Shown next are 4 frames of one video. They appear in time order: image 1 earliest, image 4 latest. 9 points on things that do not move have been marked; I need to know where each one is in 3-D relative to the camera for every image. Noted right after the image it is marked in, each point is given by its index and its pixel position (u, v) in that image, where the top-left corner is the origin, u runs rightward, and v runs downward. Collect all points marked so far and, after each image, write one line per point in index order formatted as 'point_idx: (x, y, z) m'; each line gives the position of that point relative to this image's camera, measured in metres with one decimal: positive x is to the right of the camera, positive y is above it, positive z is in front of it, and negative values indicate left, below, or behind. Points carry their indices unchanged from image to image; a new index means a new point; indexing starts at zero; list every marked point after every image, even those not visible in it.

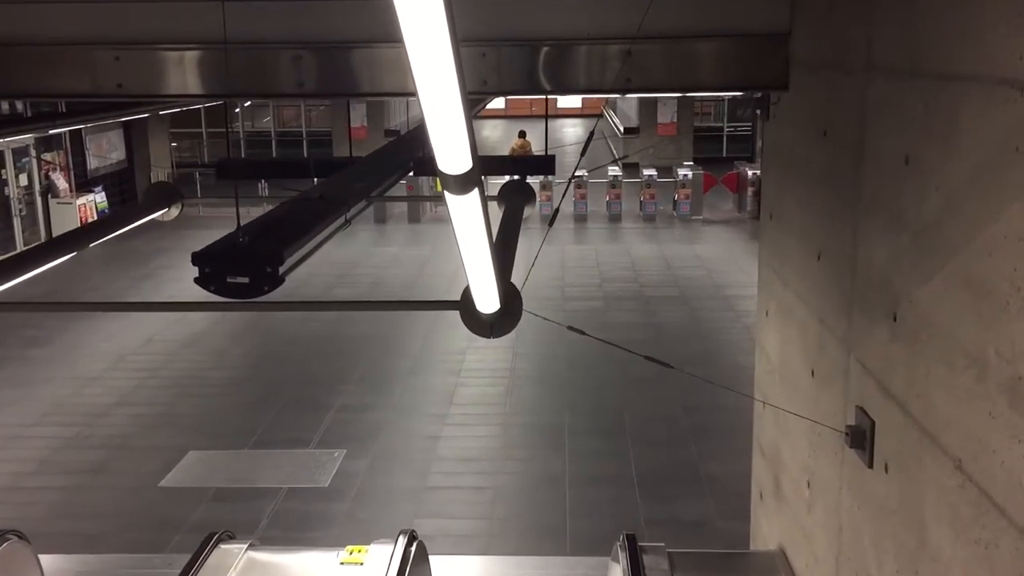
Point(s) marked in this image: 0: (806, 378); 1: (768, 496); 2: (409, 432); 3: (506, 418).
0: (+1.3, -0.4, +3.9) m
1: (+1.4, -1.1, +4.7) m
2: (-0.9, -1.2, +7.5) m
3: (0.0, -1.2, +7.8) m
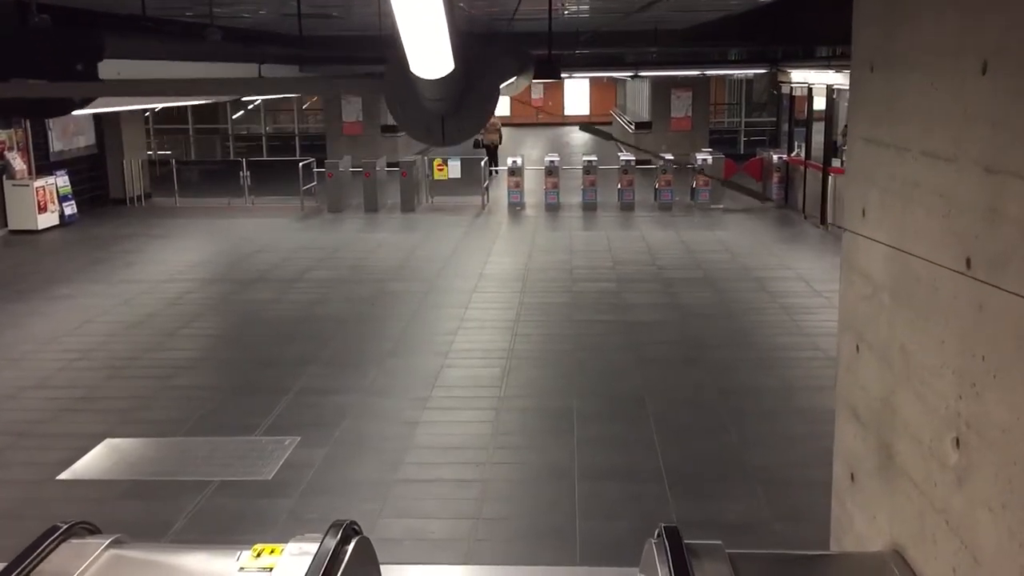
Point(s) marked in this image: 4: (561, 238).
0: (+1.3, 0.0, +2.5) m
1: (+1.4, -0.7, +3.3) m
2: (-0.9, -0.9, +6.1) m
3: (-0.1, -0.8, +6.4) m
4: (+0.7, +0.7, +12.4) m
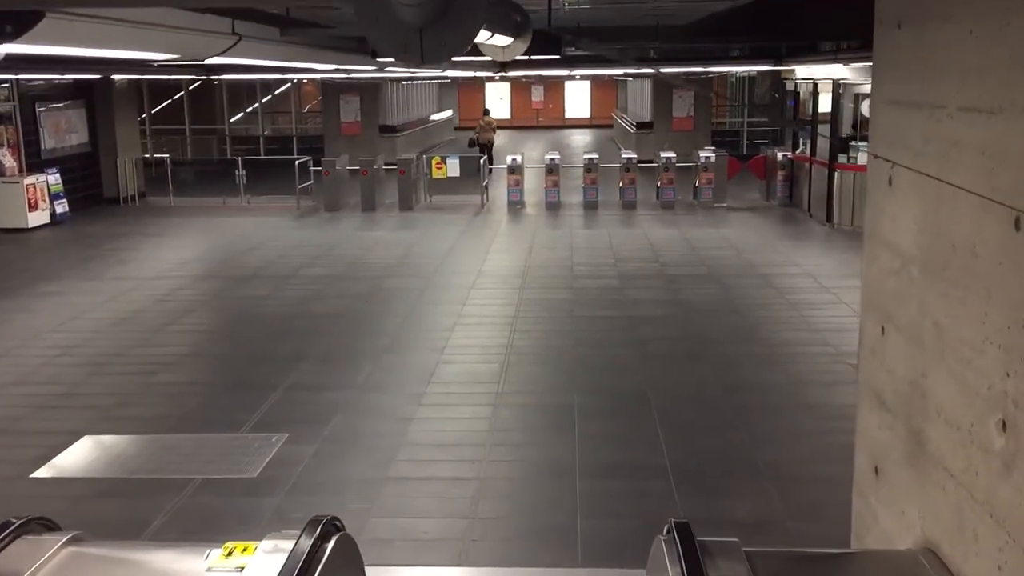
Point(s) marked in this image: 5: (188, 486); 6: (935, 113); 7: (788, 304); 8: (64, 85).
0: (+1.3, +0.1, +2.2) m
1: (+1.3, -0.6, +3.0) m
2: (-0.9, -0.8, +5.9) m
3: (-0.1, -0.8, +6.1) m
4: (+0.7, +0.7, +12.1) m
5: (-1.8, -1.1, +4.9) m
6: (+1.3, +0.5, +2.6) m
7: (+2.7, -0.2, +8.4) m
8: (-7.4, +3.4, +14.3) m
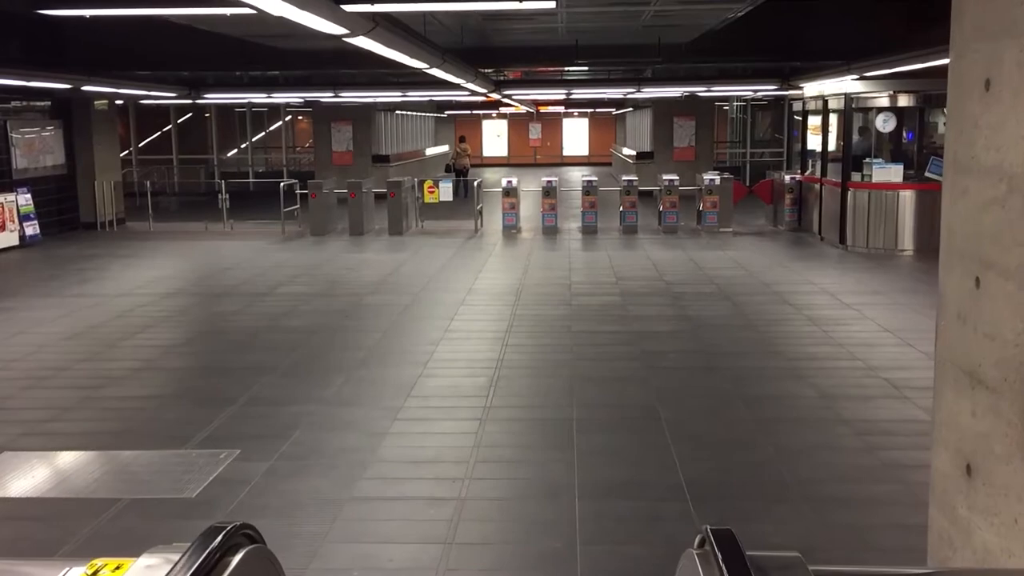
0: (+1.2, +0.3, +1.5) m
1: (+1.3, -0.4, +2.3) m
2: (-1.0, -0.8, +5.1) m
3: (-0.1, -0.8, +5.3) m
4: (+0.6, +0.4, +11.4) m
5: (-1.9, -1.0, +4.1) m
6: (+1.2, +0.7, +1.9) m
7: (+2.6, -0.3, +7.7) m
8: (-7.5, +2.9, +13.8) m
